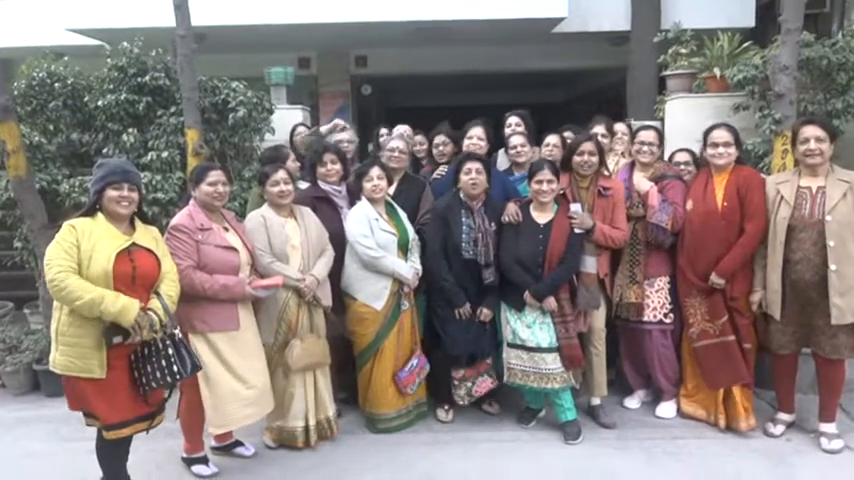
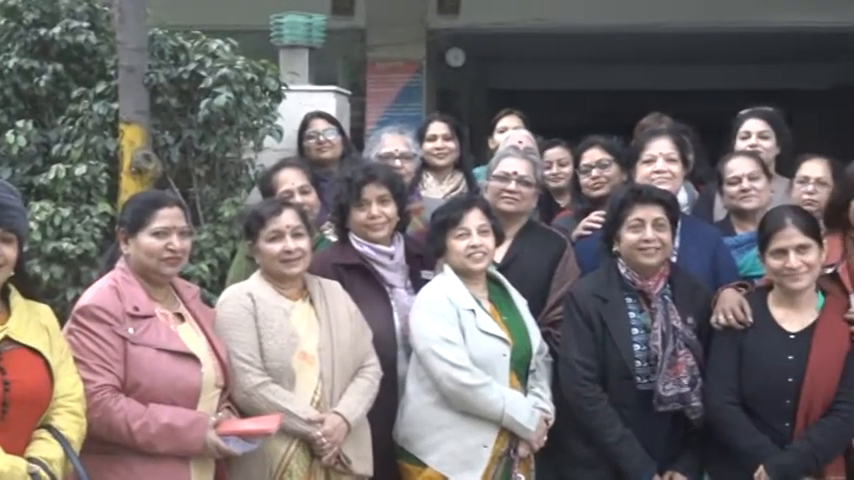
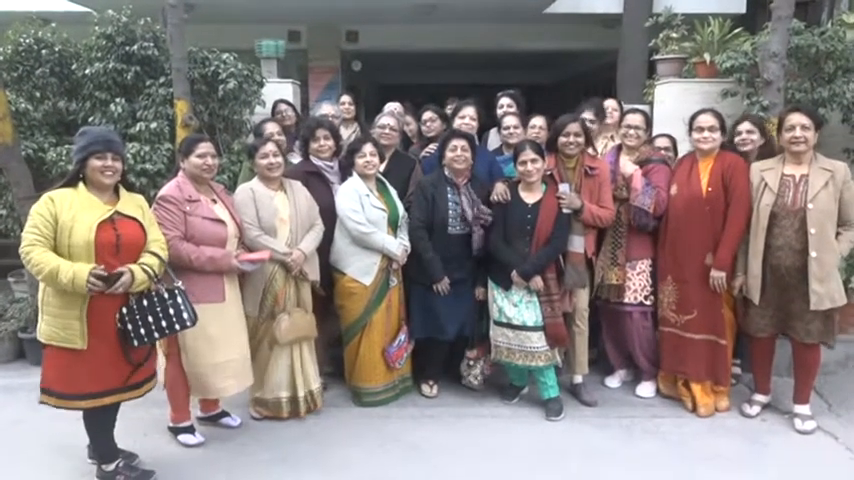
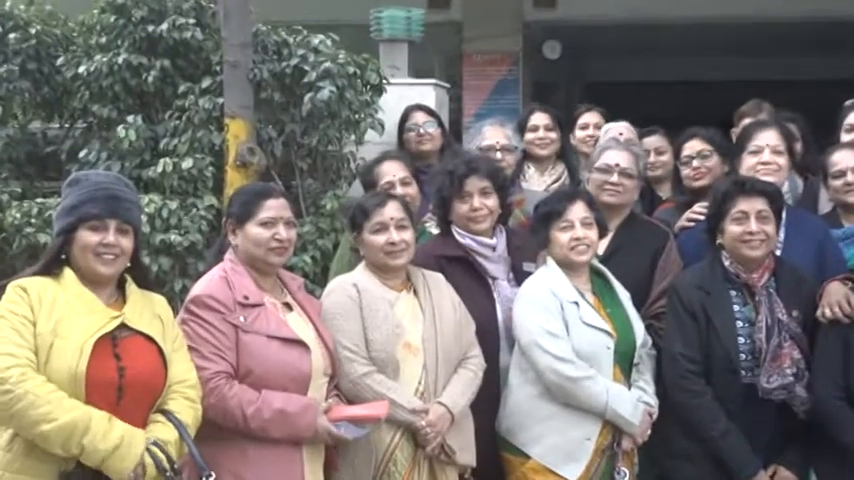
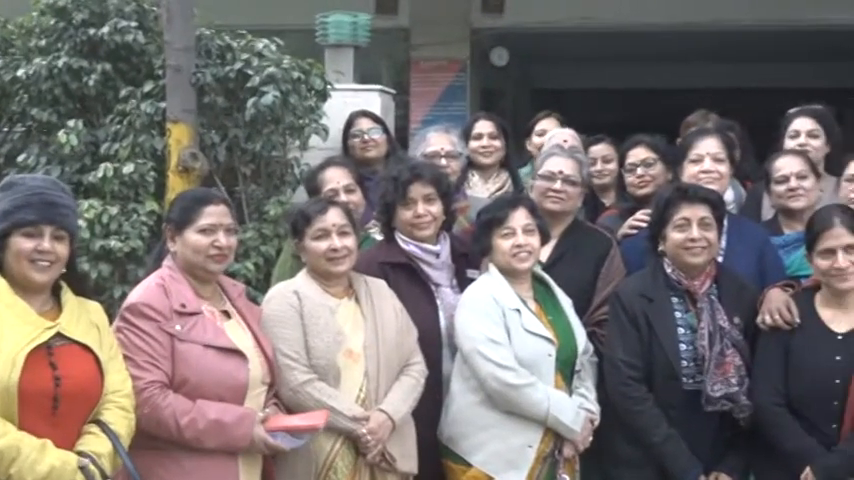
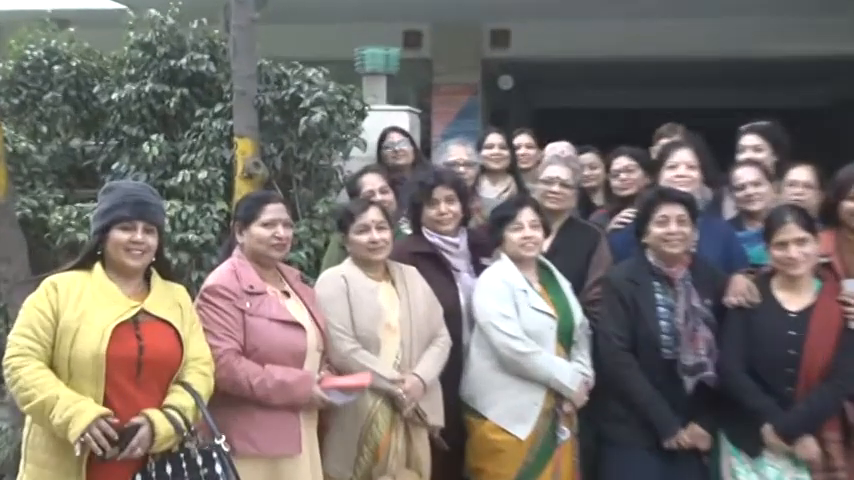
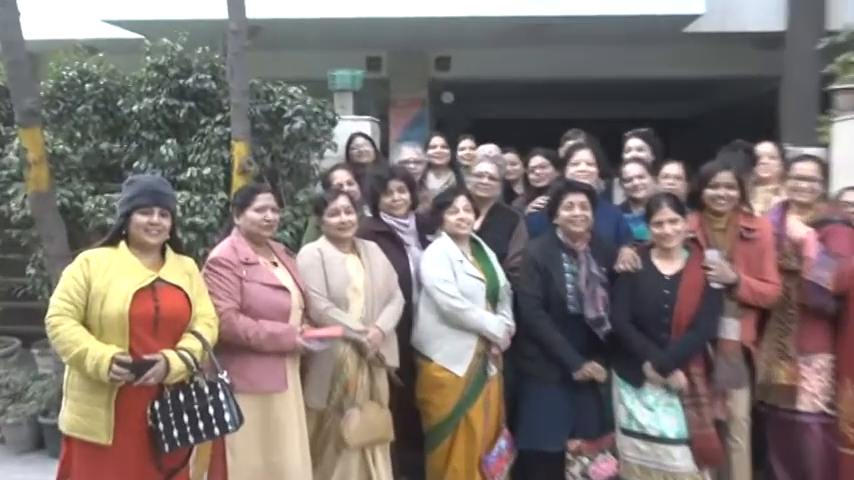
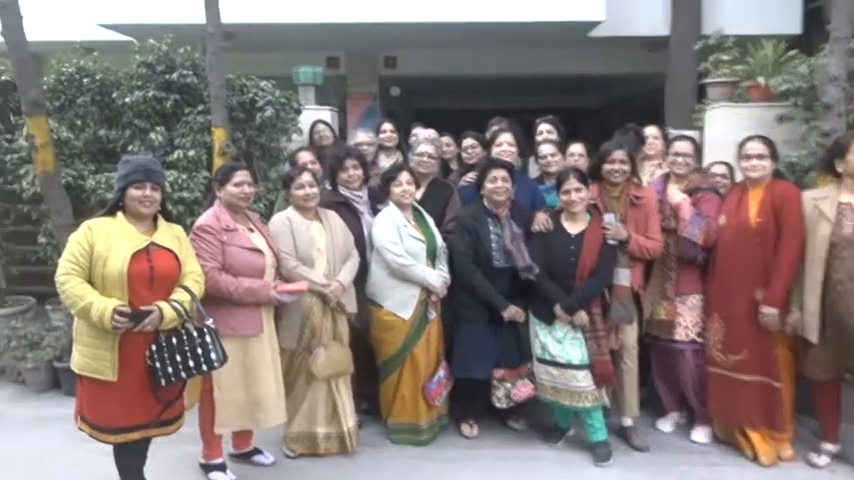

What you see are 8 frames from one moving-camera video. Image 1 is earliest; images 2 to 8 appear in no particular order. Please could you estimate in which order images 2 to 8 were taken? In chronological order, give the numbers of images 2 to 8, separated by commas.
3, 8, 7, 6, 4, 5, 2
